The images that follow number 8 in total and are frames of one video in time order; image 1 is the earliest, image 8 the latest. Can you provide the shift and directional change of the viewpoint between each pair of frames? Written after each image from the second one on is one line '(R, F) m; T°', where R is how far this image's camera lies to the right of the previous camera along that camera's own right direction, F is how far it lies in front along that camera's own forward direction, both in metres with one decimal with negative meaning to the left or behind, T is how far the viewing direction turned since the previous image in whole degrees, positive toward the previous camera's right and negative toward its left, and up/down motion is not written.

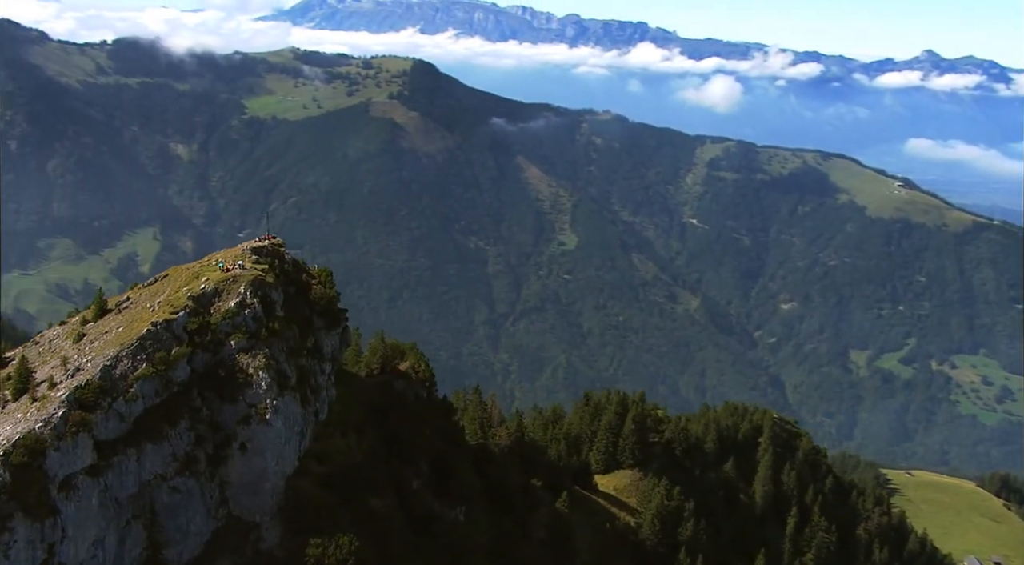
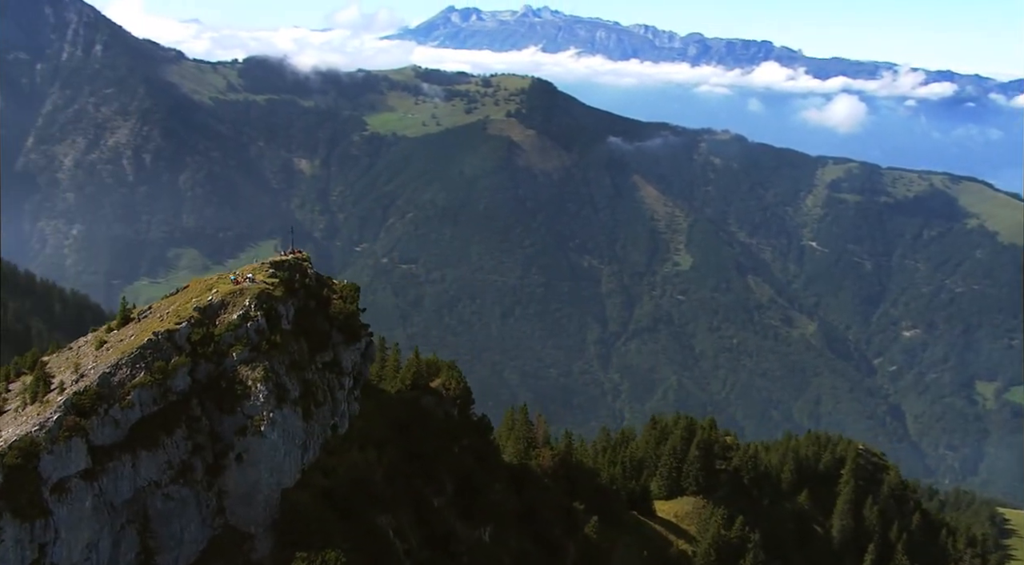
(+6.4, +1.2) m; -6°
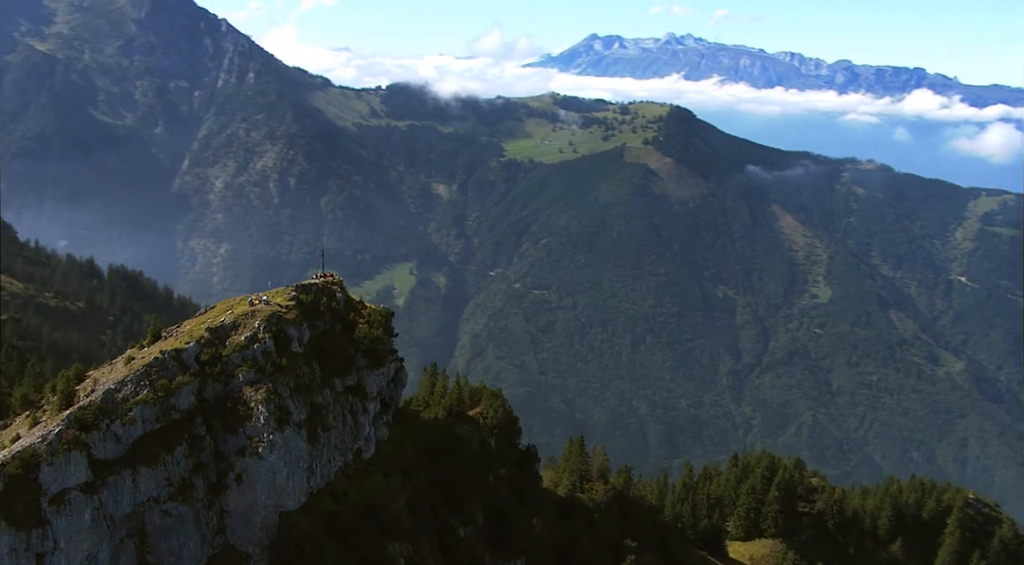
(+7.2, +1.7) m; -7°
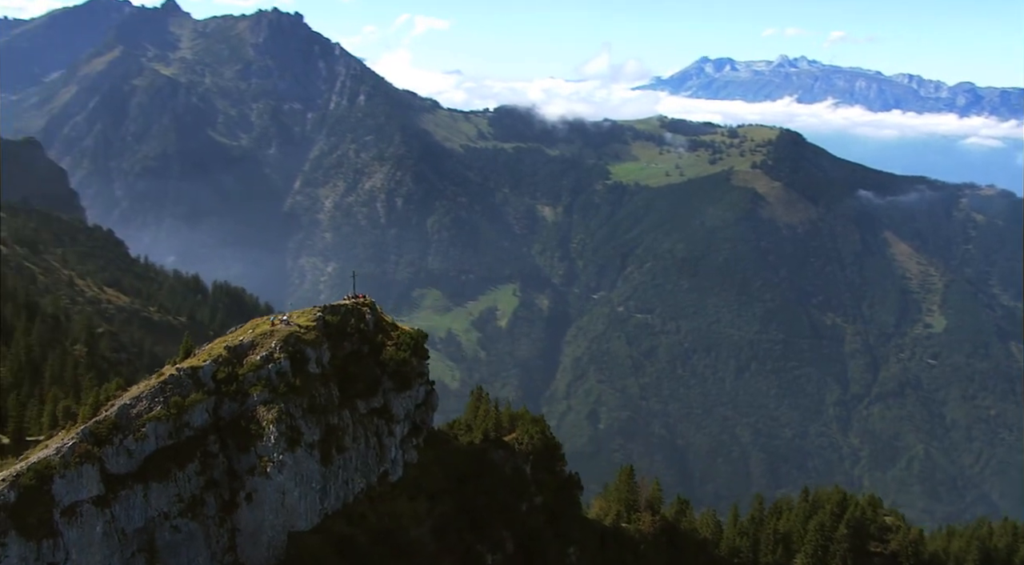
(+4.9, +1.3) m; -6°
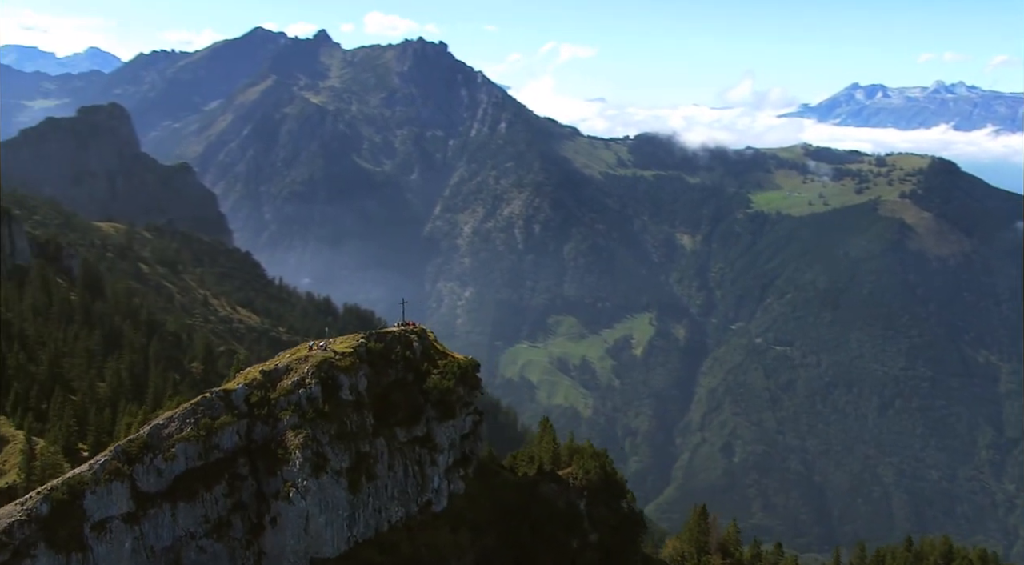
(+5.7, +1.8) m; -7°
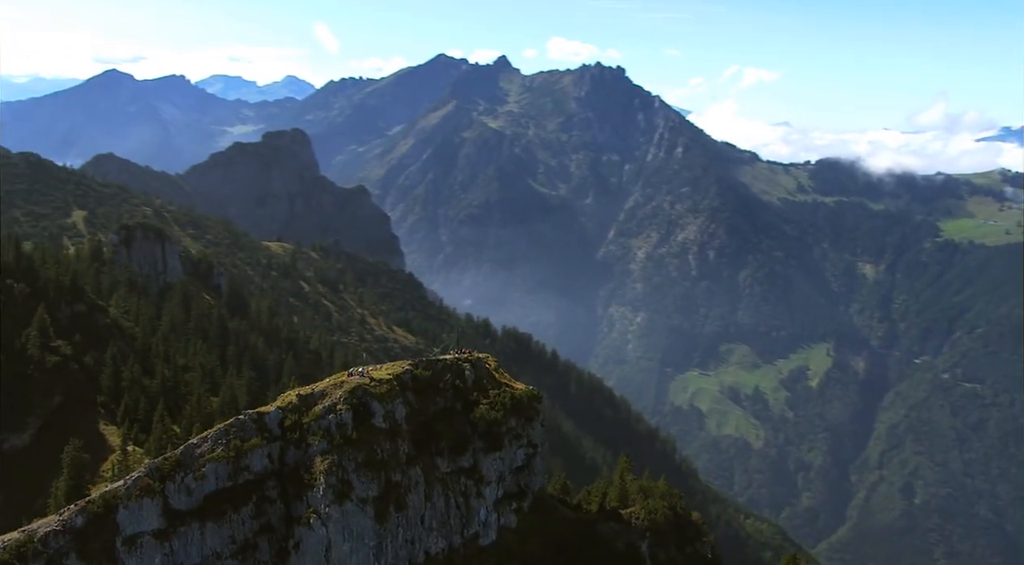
(+7.6, +2.4) m; -9°
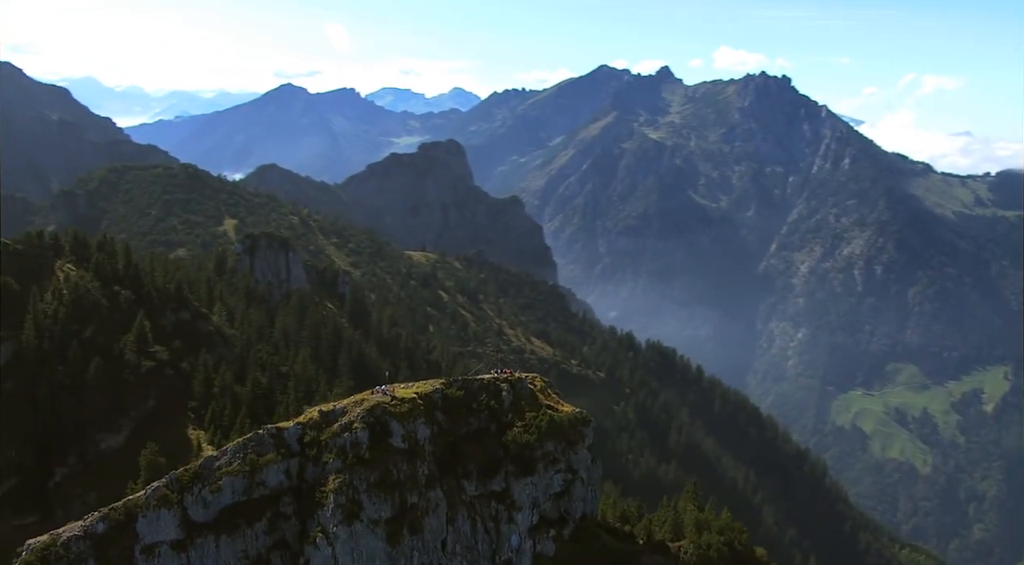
(+7.7, +2.6) m; -8°
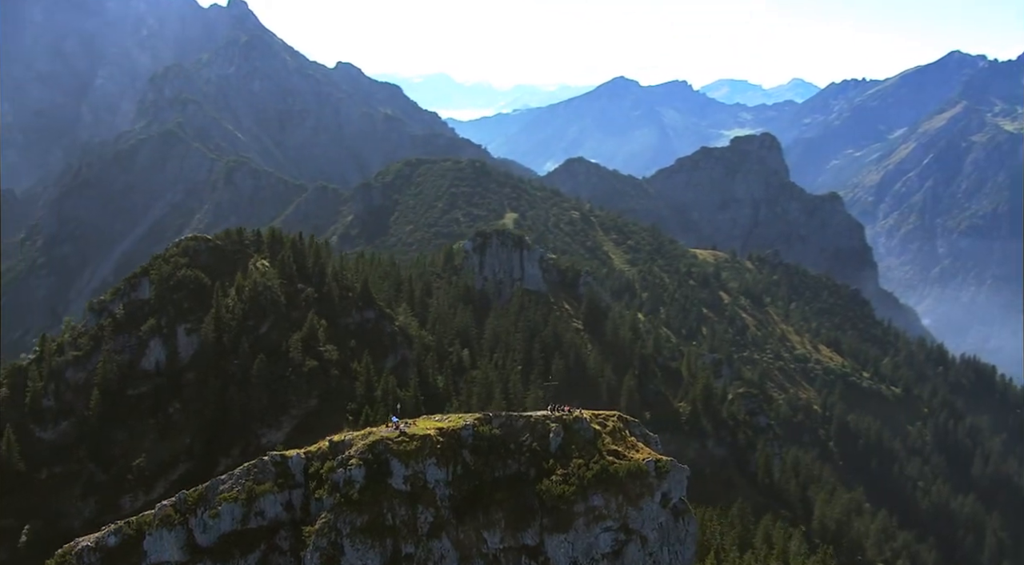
(+16.3, +9.7) m; -18°
